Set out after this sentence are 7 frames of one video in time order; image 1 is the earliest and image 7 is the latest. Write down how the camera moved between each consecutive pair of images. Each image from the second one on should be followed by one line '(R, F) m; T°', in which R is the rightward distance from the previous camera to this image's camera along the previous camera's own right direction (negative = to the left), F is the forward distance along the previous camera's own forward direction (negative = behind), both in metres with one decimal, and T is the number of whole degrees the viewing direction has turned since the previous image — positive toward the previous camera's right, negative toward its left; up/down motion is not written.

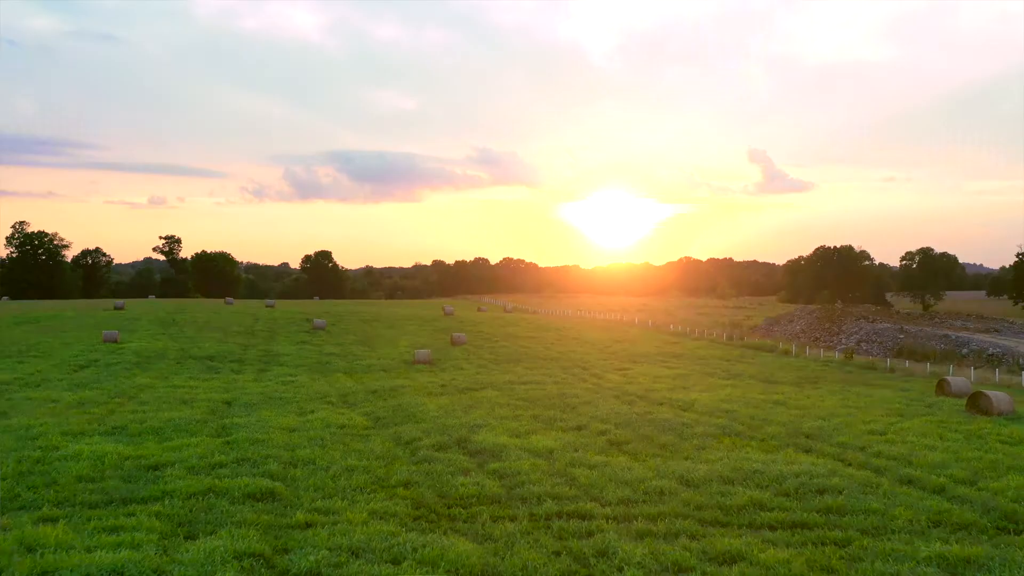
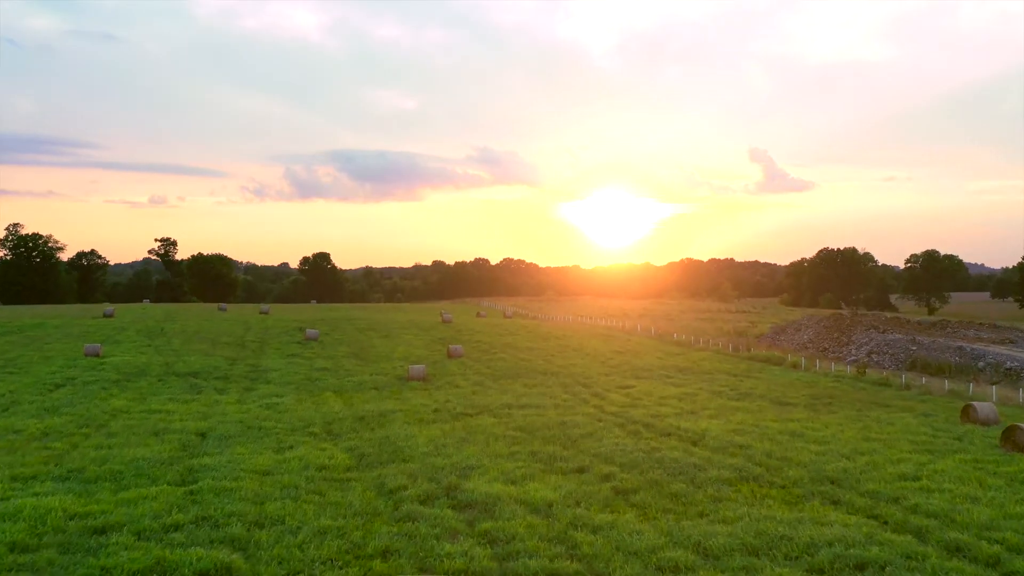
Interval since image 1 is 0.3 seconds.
(+0.1, +1.2) m; 0°
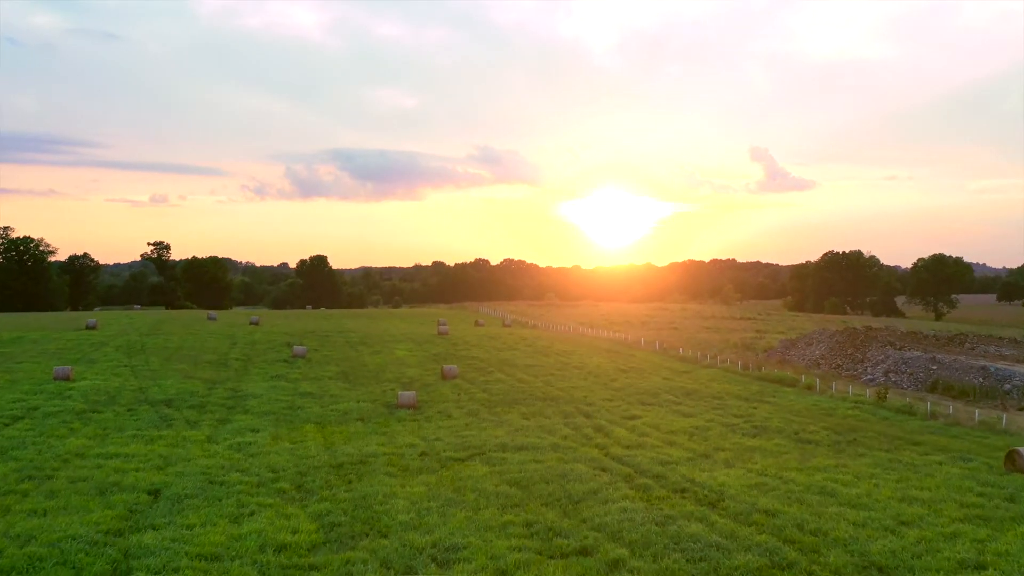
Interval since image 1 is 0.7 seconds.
(+0.1, +1.8) m; 0°
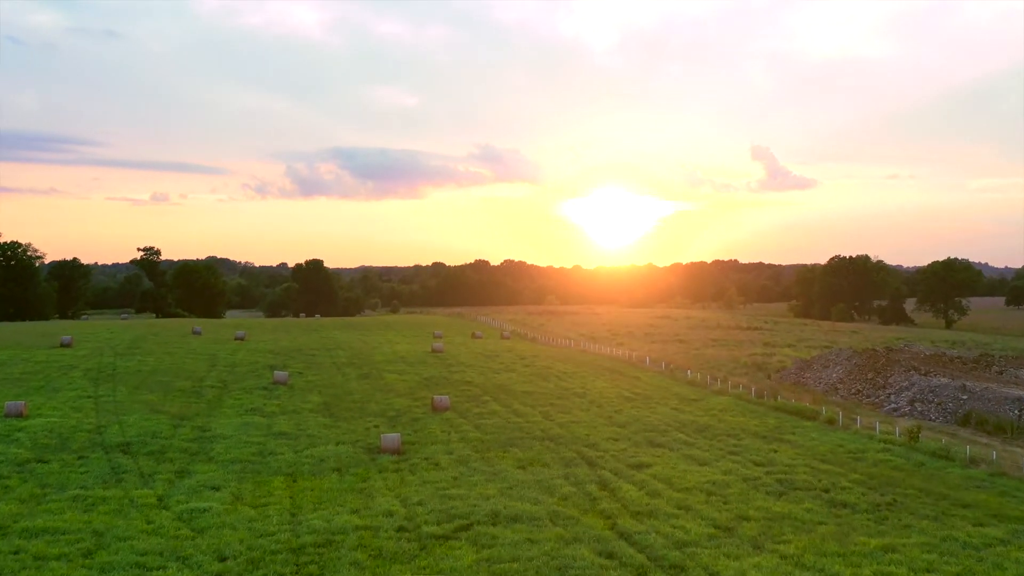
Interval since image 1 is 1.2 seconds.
(+0.2, +2.4) m; 0°
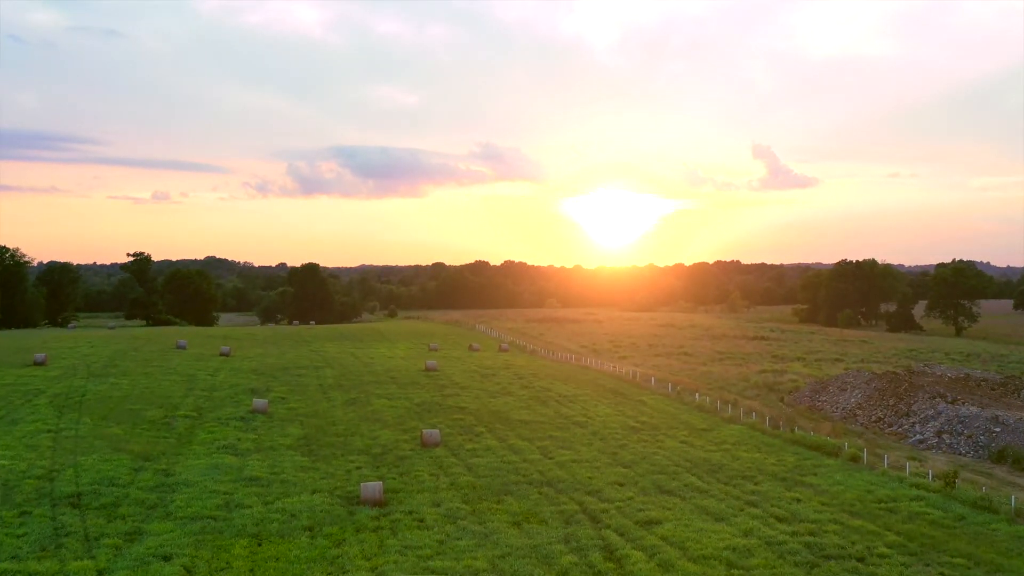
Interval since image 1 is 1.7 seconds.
(+0.2, +2.2) m; 0°
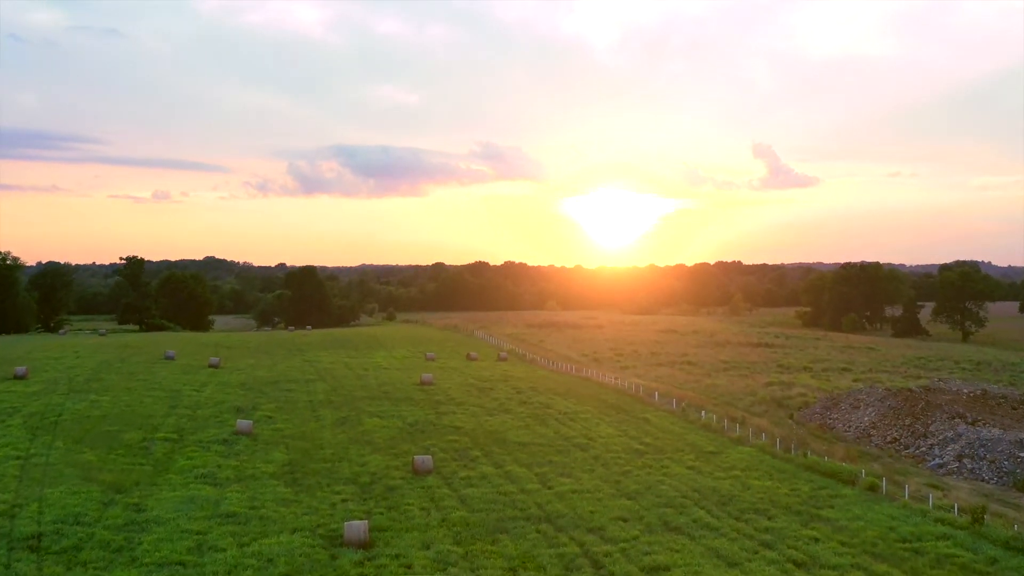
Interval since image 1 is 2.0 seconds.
(+0.1, +1.5) m; 0°
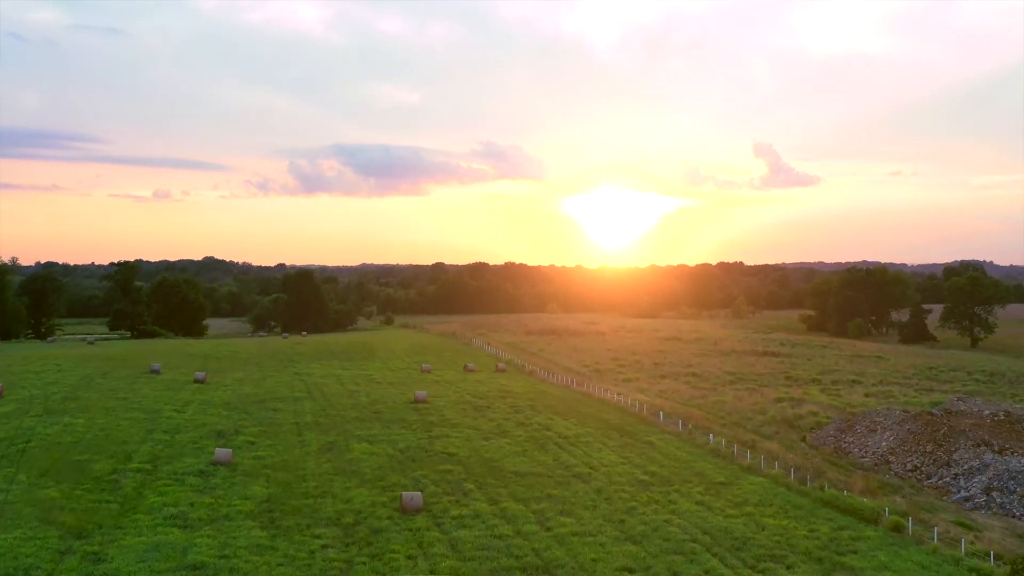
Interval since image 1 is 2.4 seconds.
(+0.1, +1.8) m; 0°
